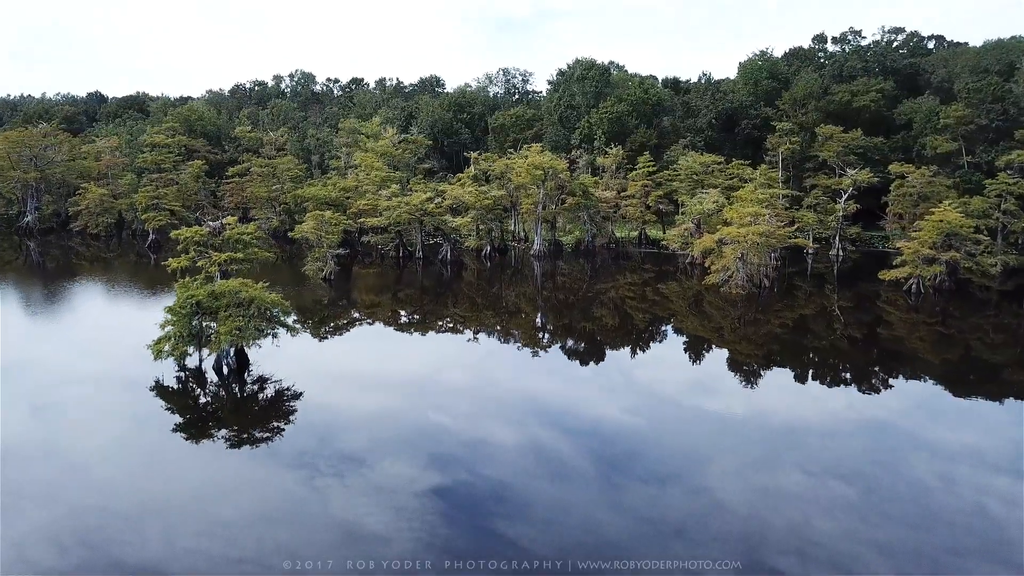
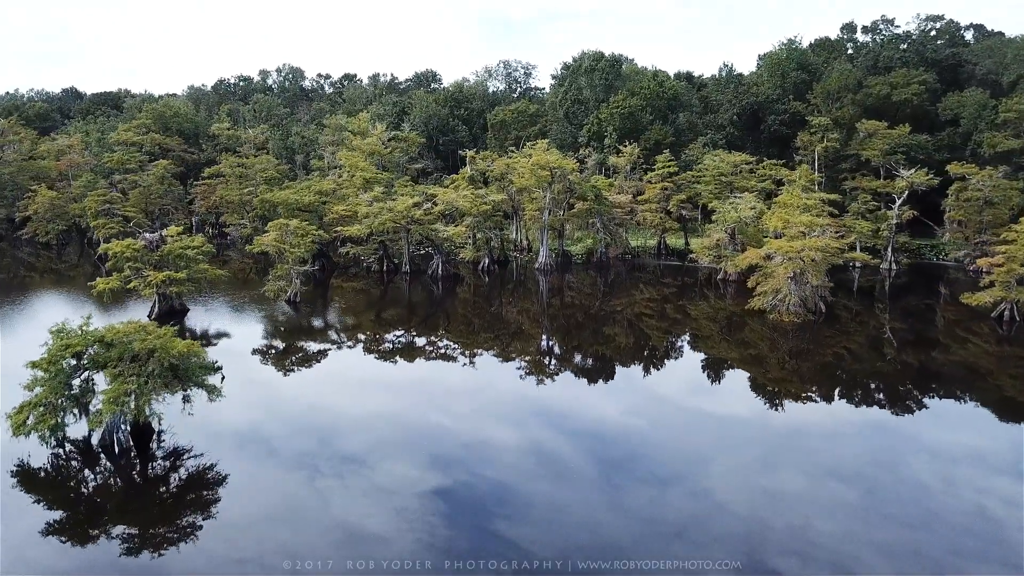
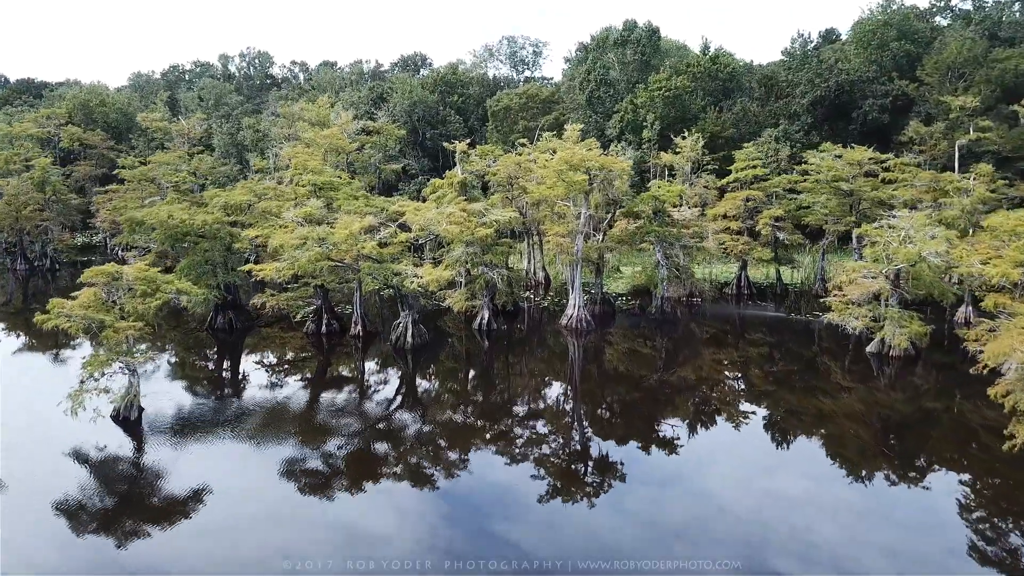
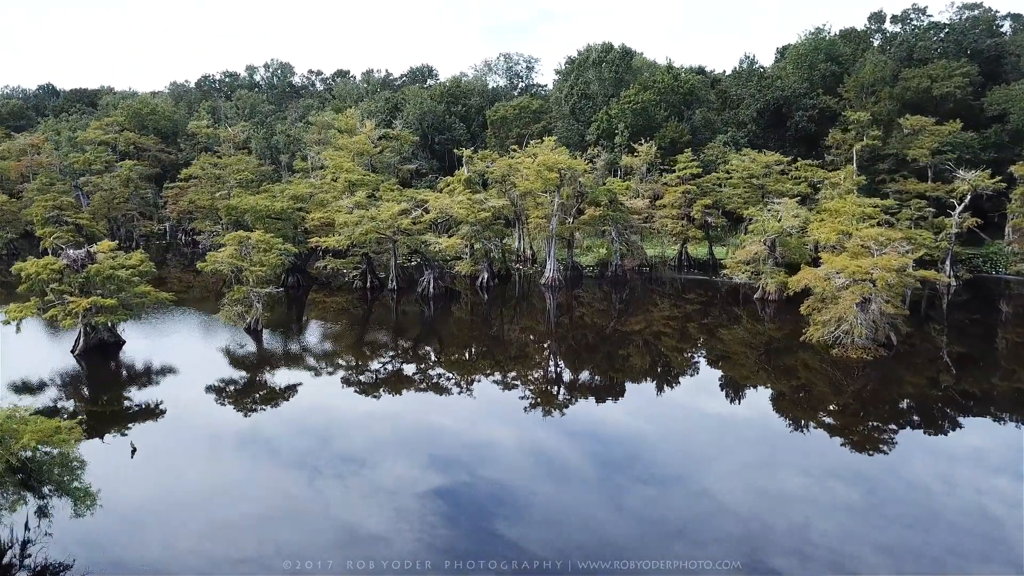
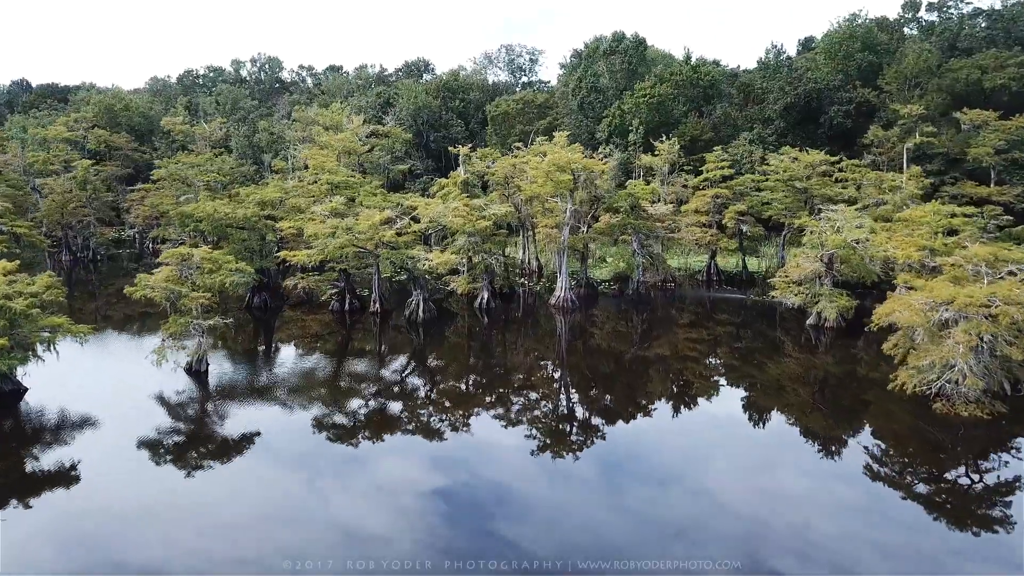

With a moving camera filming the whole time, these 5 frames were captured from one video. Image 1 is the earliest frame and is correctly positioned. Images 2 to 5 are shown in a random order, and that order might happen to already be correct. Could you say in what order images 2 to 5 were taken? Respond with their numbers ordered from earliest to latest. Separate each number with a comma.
2, 4, 5, 3
